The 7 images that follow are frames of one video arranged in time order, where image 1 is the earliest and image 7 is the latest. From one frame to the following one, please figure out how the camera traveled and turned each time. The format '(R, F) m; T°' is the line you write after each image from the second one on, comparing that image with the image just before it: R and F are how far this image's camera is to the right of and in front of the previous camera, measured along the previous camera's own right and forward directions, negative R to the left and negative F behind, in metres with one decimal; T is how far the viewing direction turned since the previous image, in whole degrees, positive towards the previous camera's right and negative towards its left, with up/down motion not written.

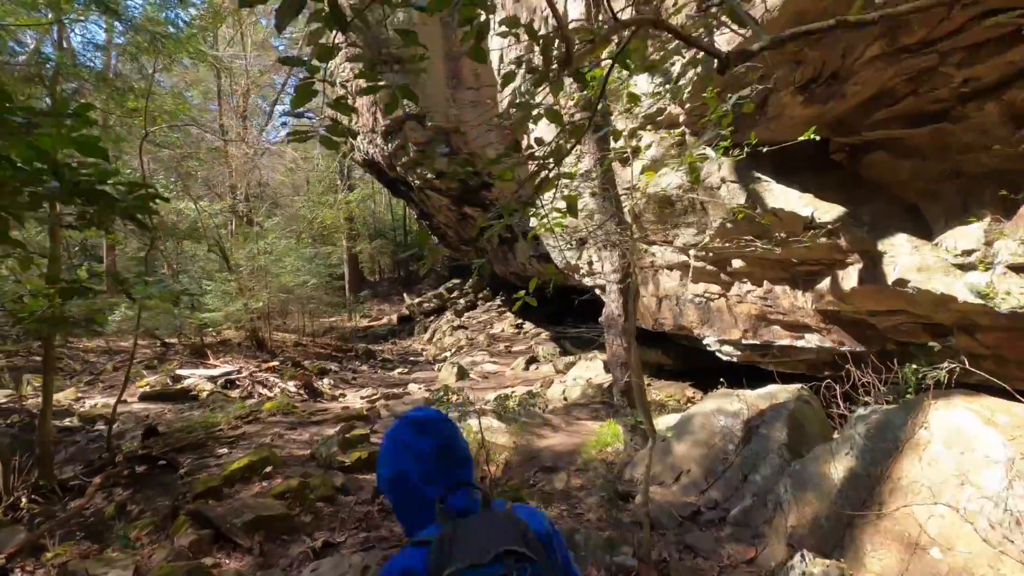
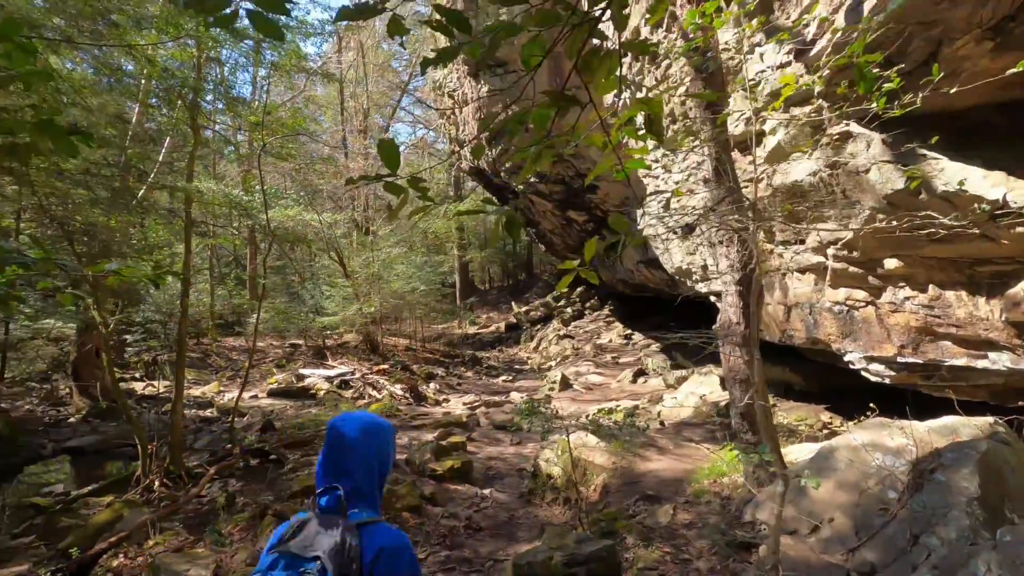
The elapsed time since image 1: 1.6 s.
(+0.1, +0.4) m; -12°
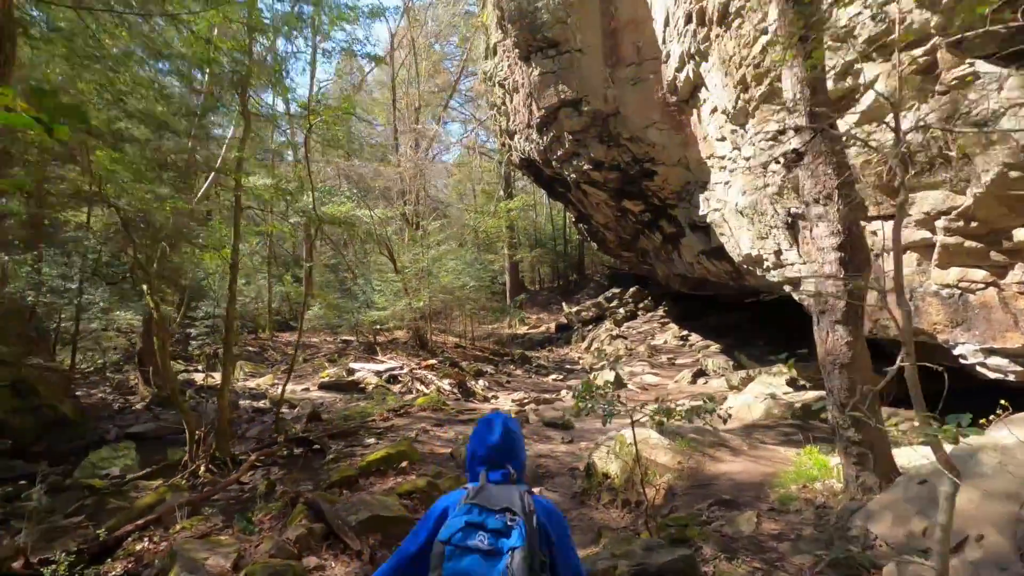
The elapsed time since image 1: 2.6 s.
(0.0, +0.4) m; -5°
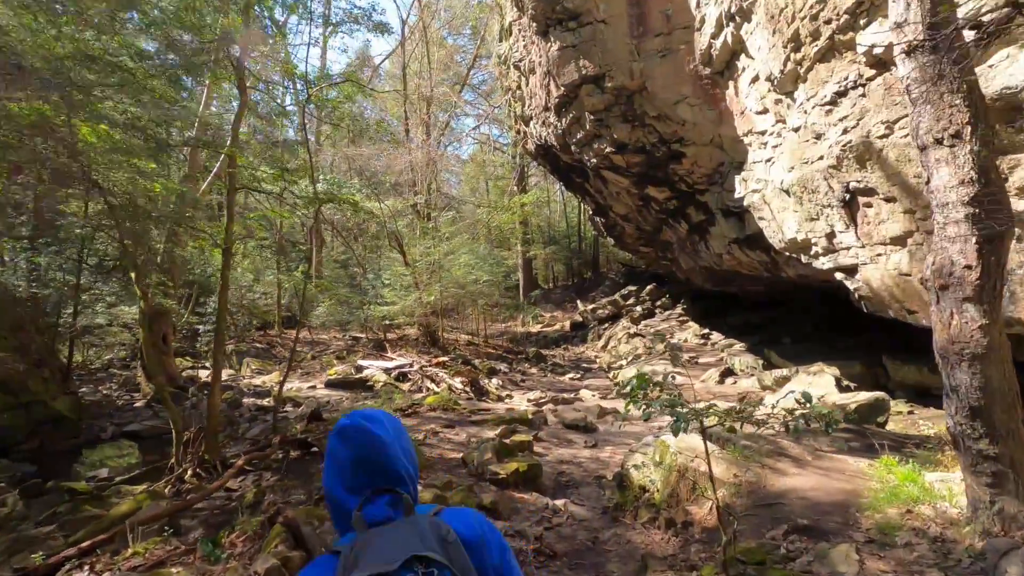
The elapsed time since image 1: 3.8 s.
(-0.1, +0.6) m; -1°
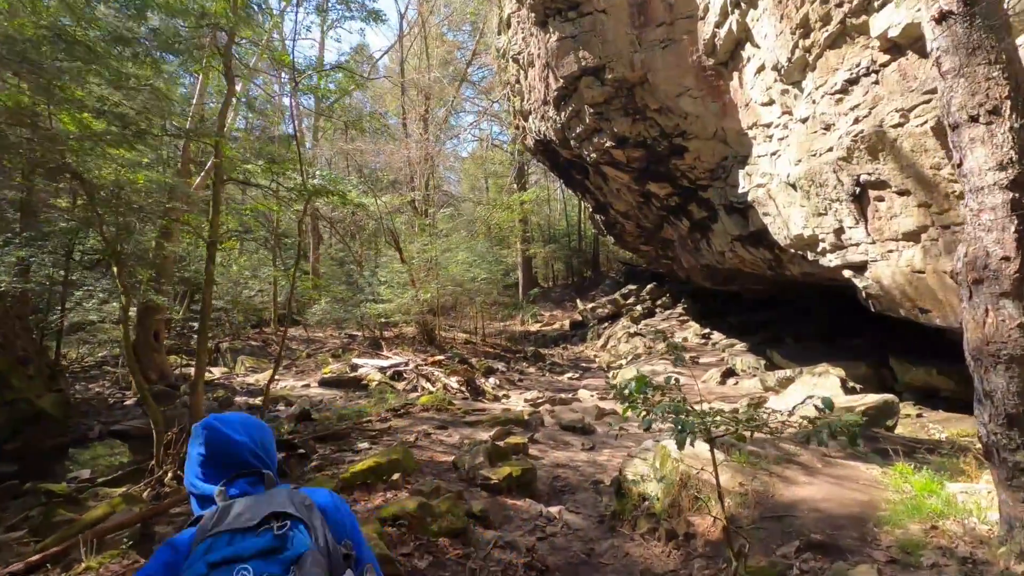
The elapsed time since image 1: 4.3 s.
(0.0, +0.2) m; 0°
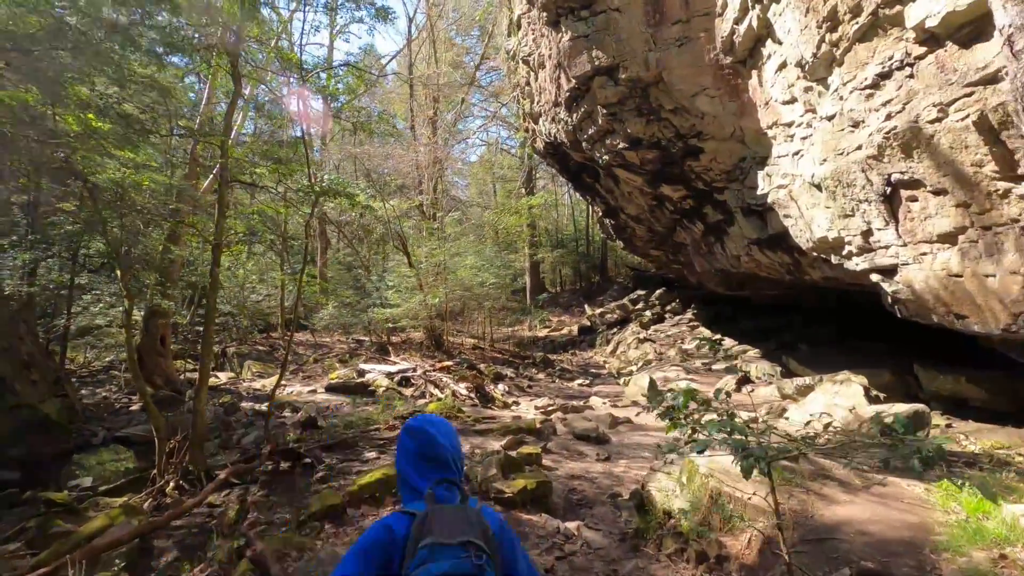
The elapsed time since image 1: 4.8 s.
(-0.1, +0.2) m; -1°
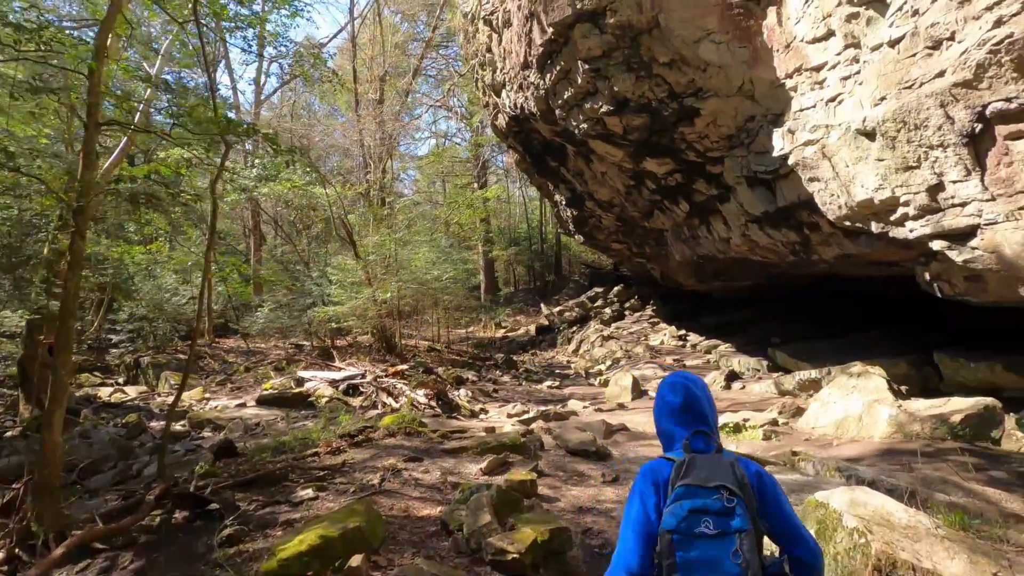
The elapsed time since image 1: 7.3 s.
(-0.3, +1.2) m; +6°
